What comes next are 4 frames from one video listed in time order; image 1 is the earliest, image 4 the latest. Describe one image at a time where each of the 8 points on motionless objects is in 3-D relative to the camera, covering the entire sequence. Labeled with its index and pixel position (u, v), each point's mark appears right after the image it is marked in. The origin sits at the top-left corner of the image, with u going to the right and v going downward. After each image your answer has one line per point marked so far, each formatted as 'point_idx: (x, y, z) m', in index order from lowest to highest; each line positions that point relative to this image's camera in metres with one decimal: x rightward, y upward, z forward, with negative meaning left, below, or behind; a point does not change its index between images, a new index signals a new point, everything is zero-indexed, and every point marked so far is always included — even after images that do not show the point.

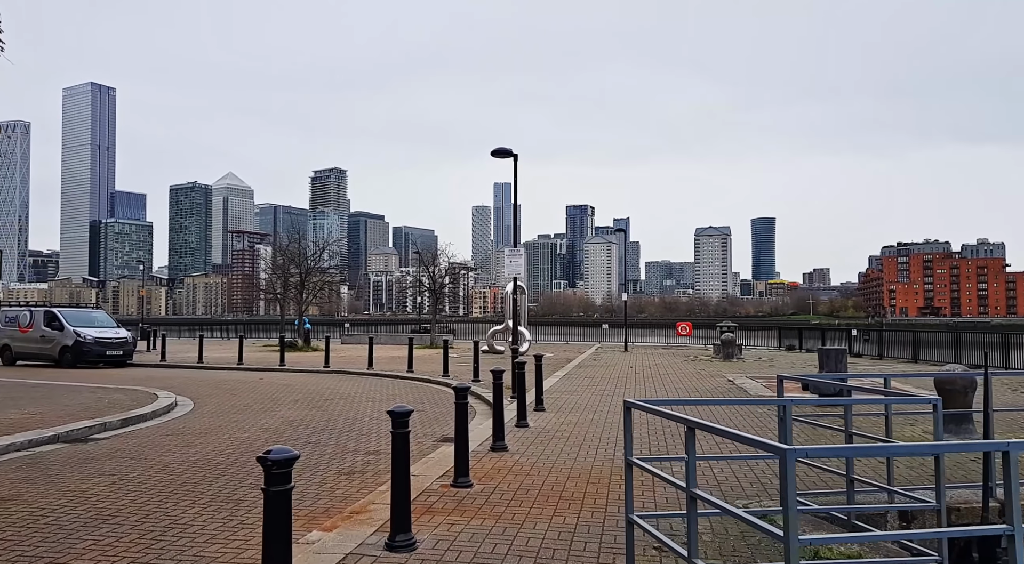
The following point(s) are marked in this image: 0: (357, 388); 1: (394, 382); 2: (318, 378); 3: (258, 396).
0: (-3.6, -2.5, +15.8) m
1: (-2.9, -2.5, +16.8) m
2: (-5.1, -2.6, +18.0) m
3: (-5.5, -2.5, +14.7) m
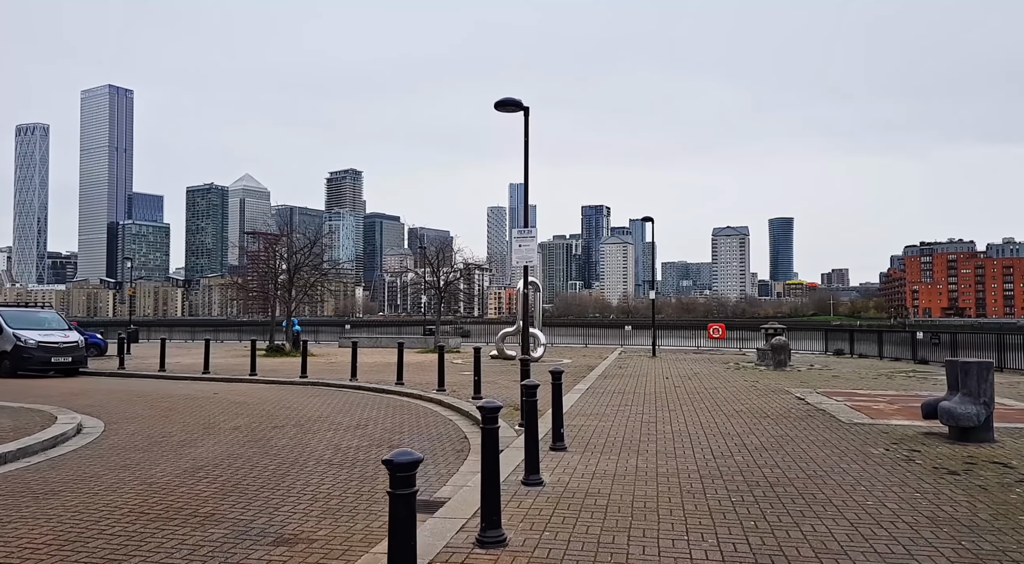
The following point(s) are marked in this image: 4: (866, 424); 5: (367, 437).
0: (-3.4, -2.3, +12.4) m
1: (-2.7, -2.4, +13.4) m
2: (-4.9, -2.4, +14.6) m
3: (-5.3, -2.3, +11.4) m
4: (+5.2, -2.1, +9.9) m
5: (-2.1, -2.2, +9.7) m
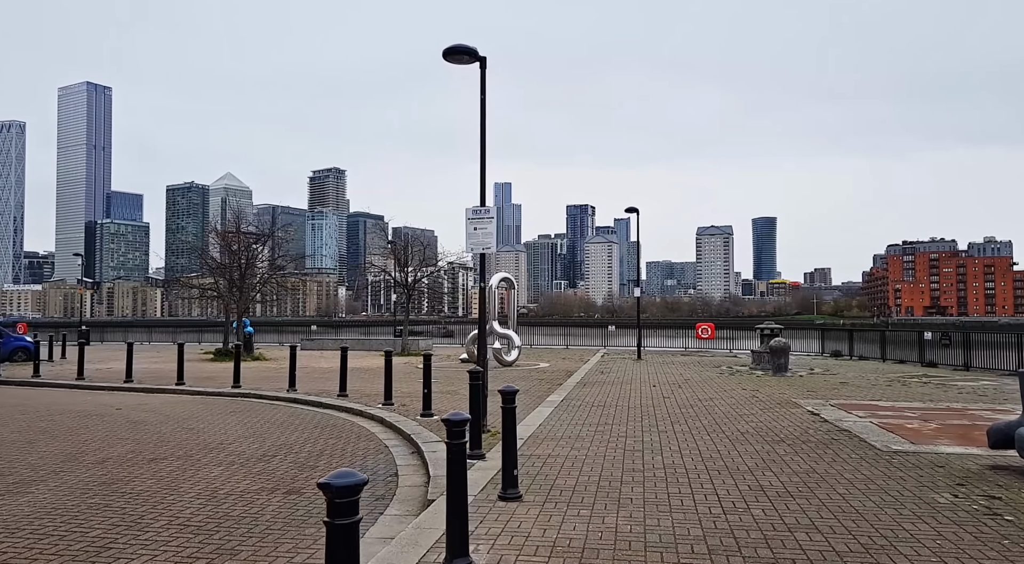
0: (-4.1, -2.2, +10.1) m
1: (-3.4, -2.3, +11.1) m
2: (-5.6, -2.3, +12.3) m
3: (-6.0, -2.2, +9.0) m
4: (+4.5, -1.9, +7.7) m
5: (-2.7, -2.1, +7.4) m
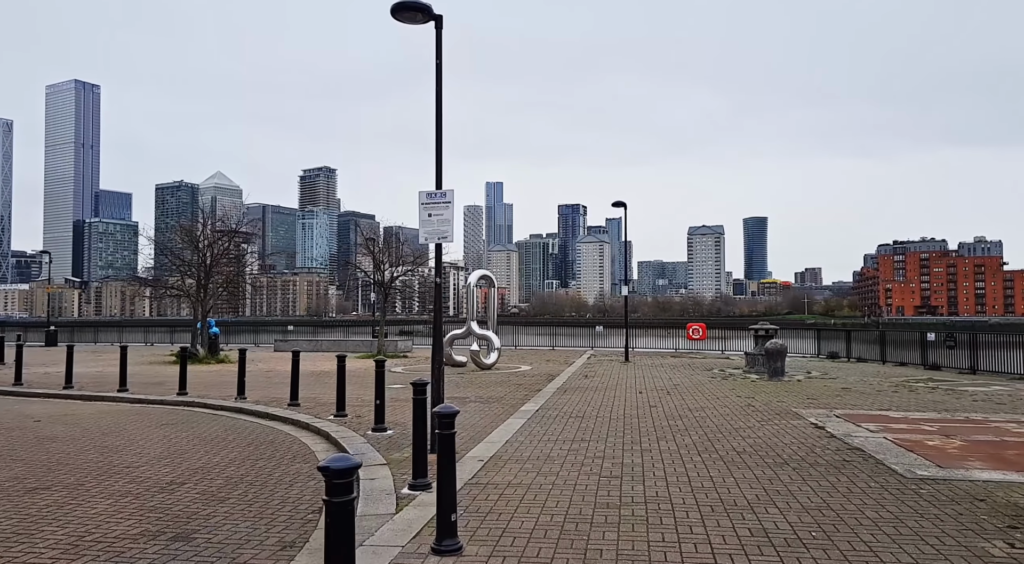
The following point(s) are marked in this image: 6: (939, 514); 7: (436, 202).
0: (-4.6, -2.2, +8.7) m
1: (-3.9, -2.2, +9.7) m
2: (-6.1, -2.2, +10.9) m
3: (-6.5, -2.1, +7.6) m
4: (+4.1, -1.9, +6.4) m
5: (-3.1, -2.0, +6.0) m
6: (+3.4, -1.9, +5.5) m
7: (-1.0, +1.0, +8.7) m
